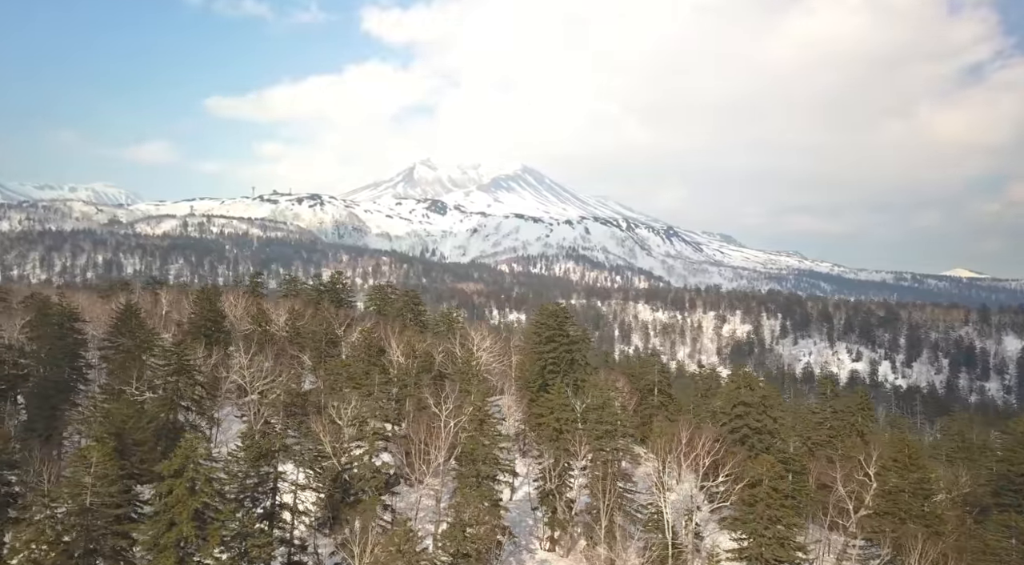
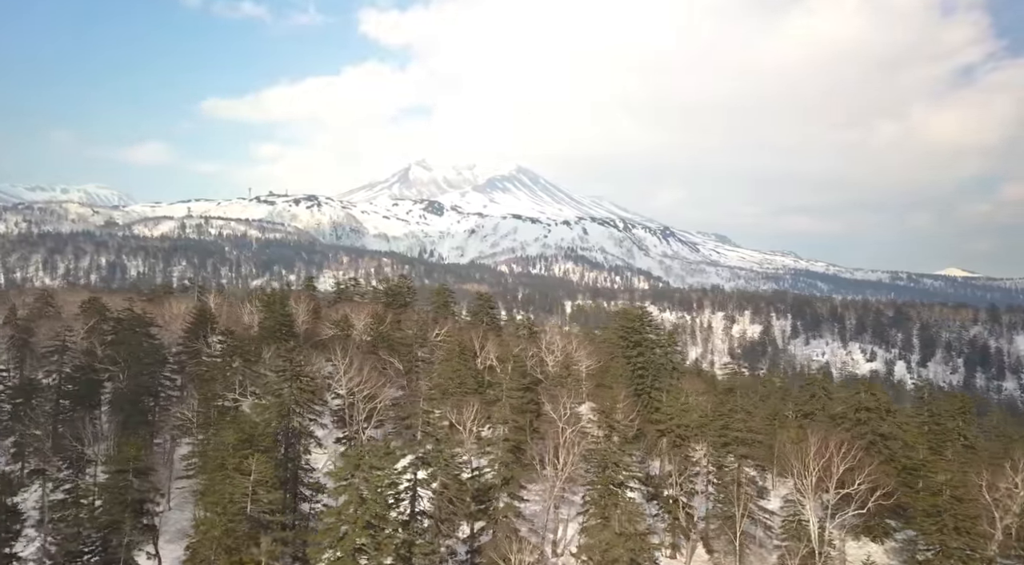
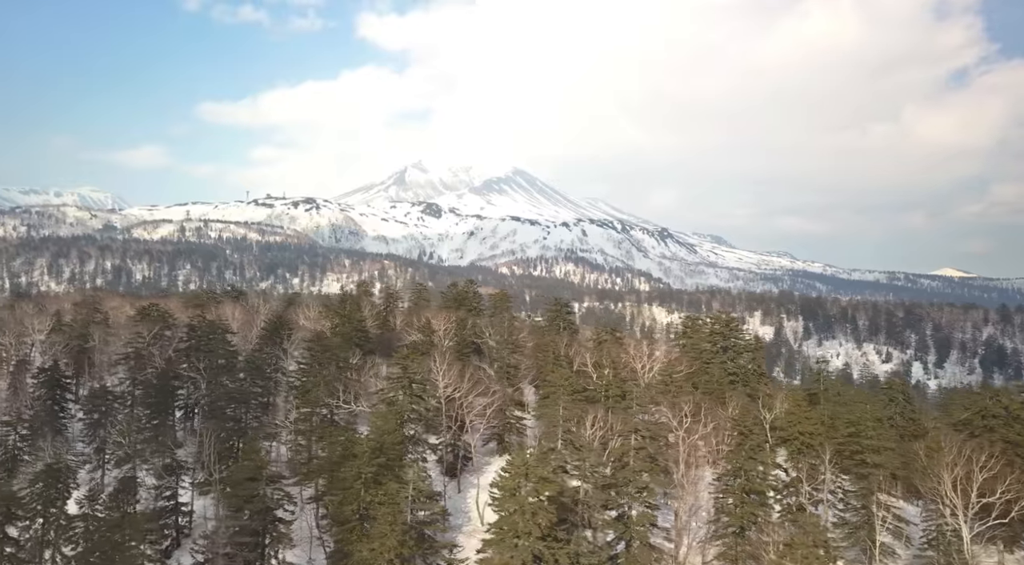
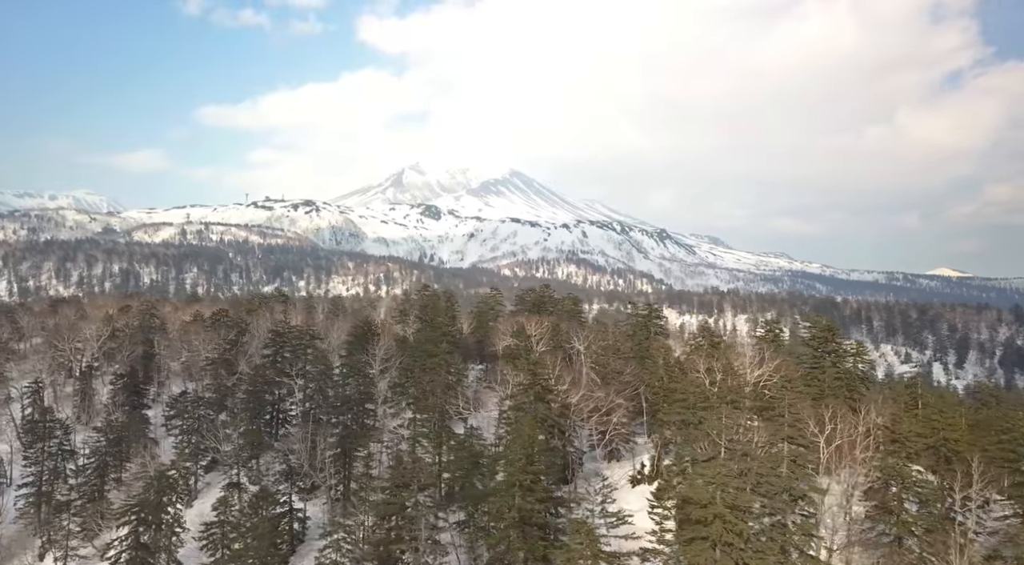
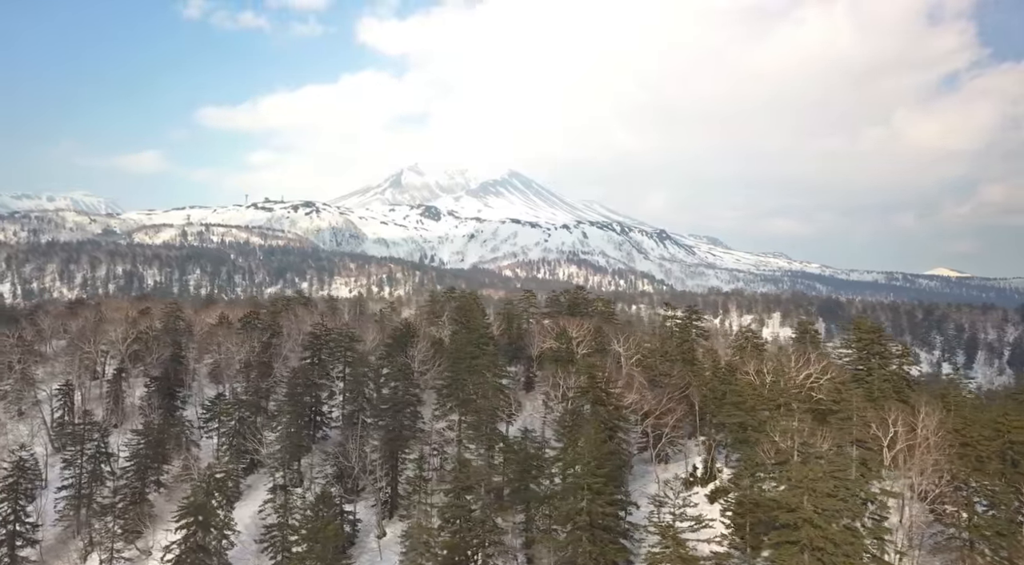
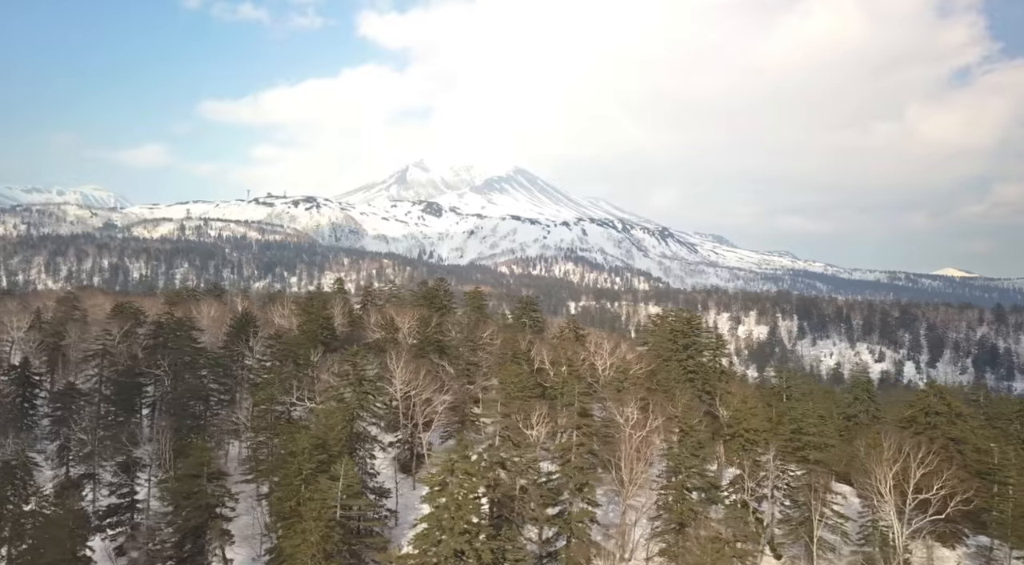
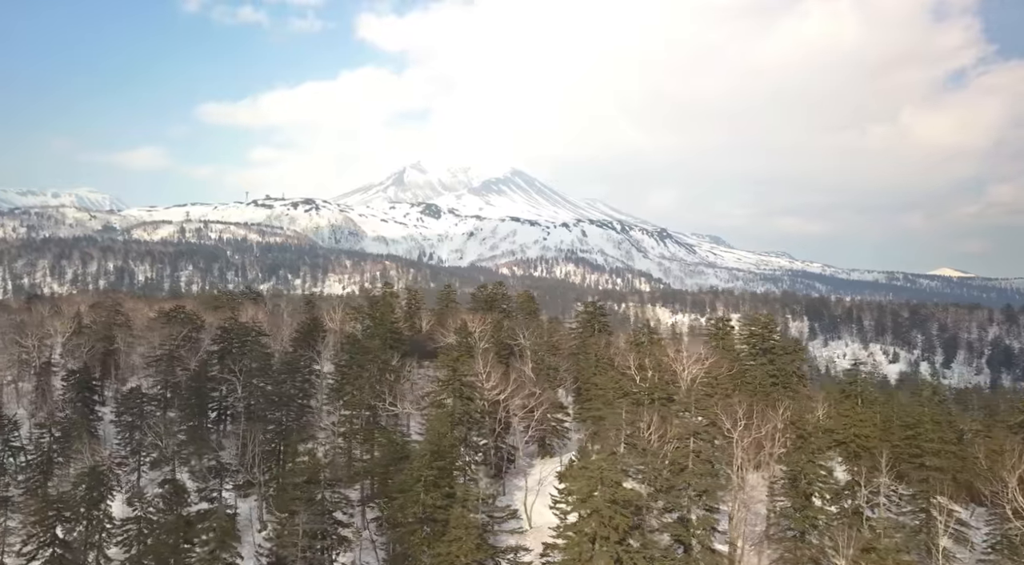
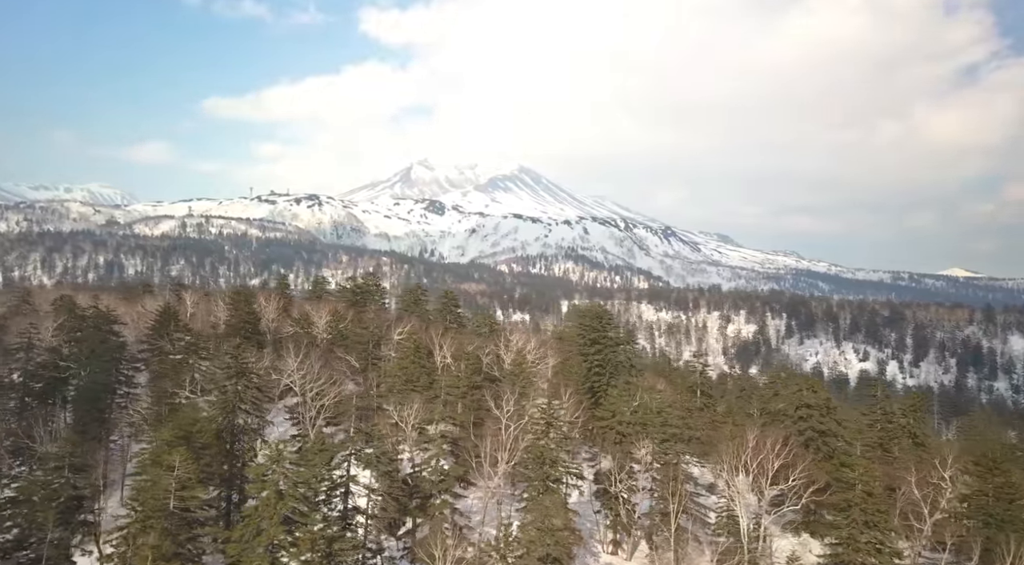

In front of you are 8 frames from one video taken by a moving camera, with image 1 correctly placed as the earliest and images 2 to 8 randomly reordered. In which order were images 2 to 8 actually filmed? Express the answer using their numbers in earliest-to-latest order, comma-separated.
8, 2, 6, 3, 7, 4, 5
